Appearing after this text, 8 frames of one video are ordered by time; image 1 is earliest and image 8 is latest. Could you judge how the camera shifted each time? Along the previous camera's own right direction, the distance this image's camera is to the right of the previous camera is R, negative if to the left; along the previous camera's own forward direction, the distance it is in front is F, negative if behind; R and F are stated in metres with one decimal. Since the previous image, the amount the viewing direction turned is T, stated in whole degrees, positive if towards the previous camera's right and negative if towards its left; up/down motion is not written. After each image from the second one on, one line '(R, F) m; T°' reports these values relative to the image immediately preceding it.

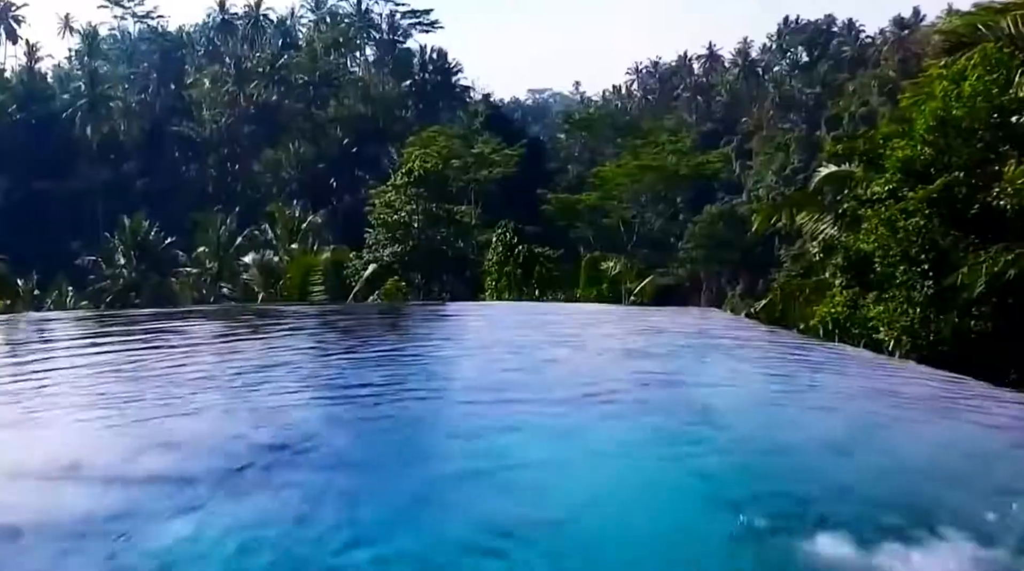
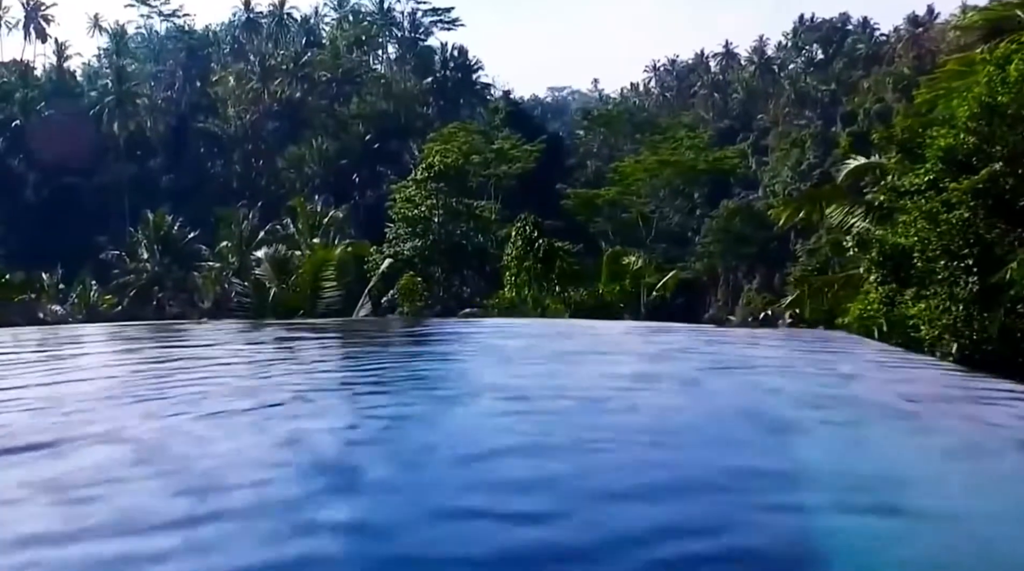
(0.0, -0.3) m; -1°
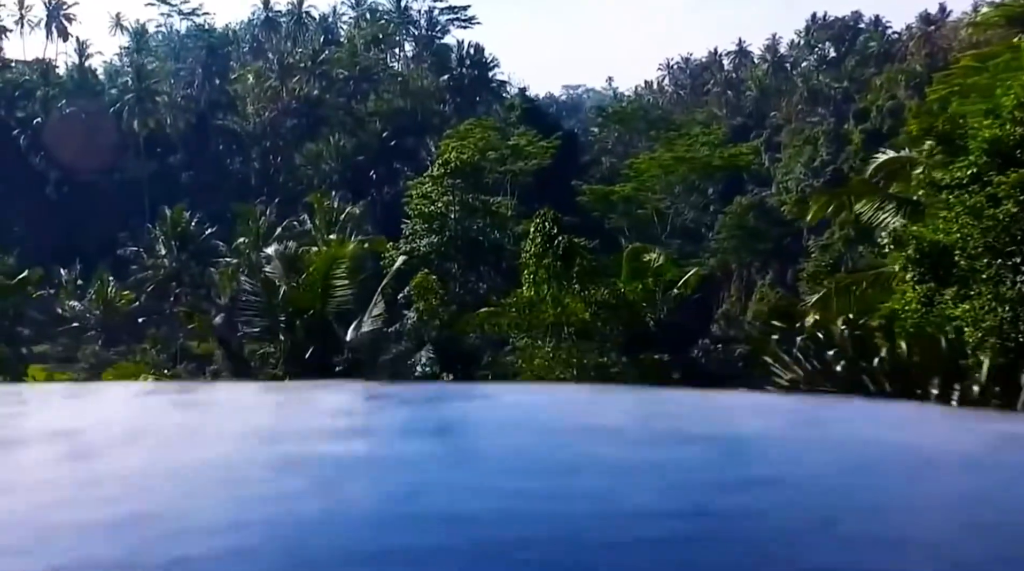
(0.0, -0.2) m; -1°
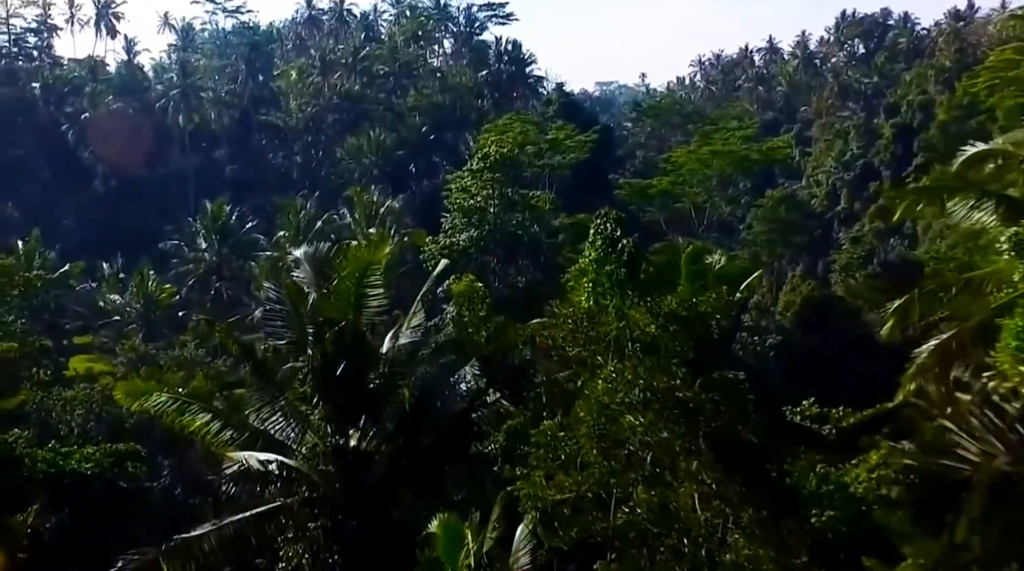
(0.0, -0.4) m; -2°
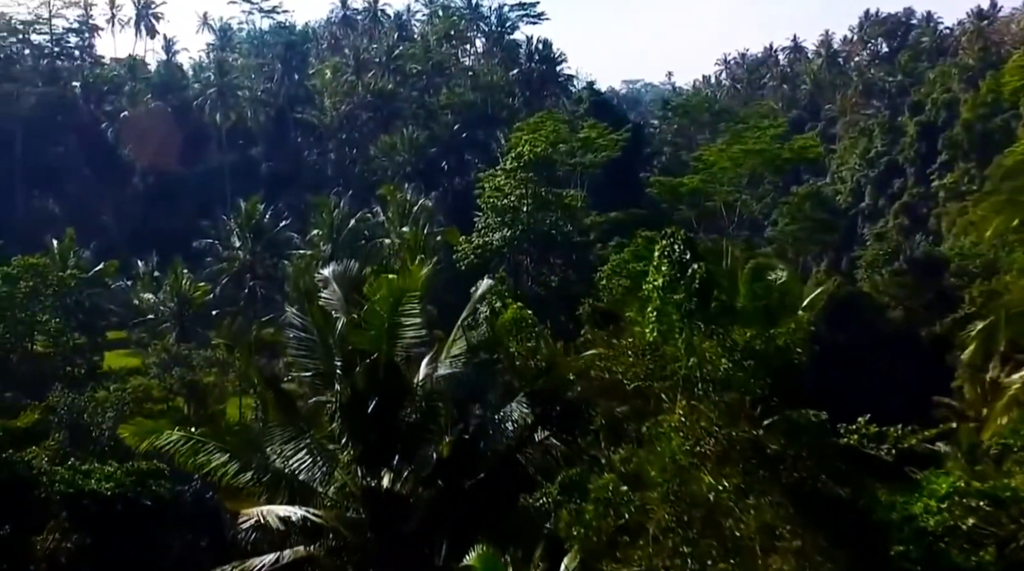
(0.0, -0.4) m; -2°
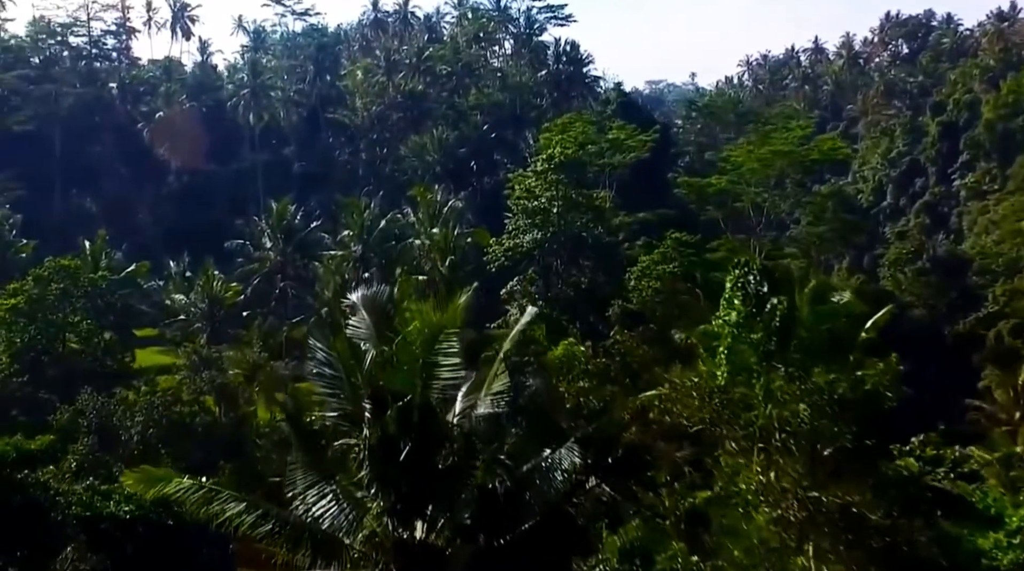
(+0.1, -0.3) m; -2°
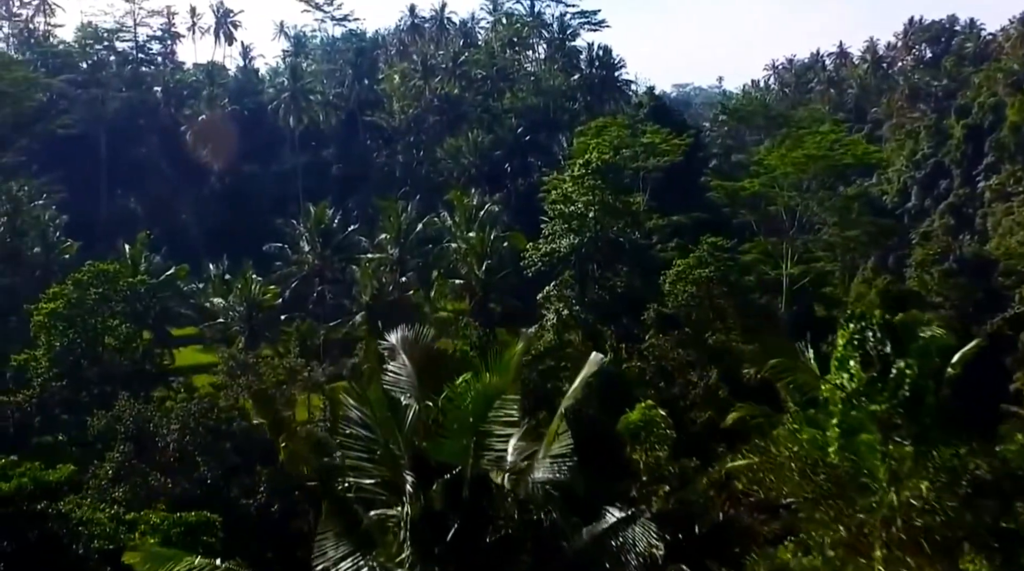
(+0.1, -0.4) m; -2°
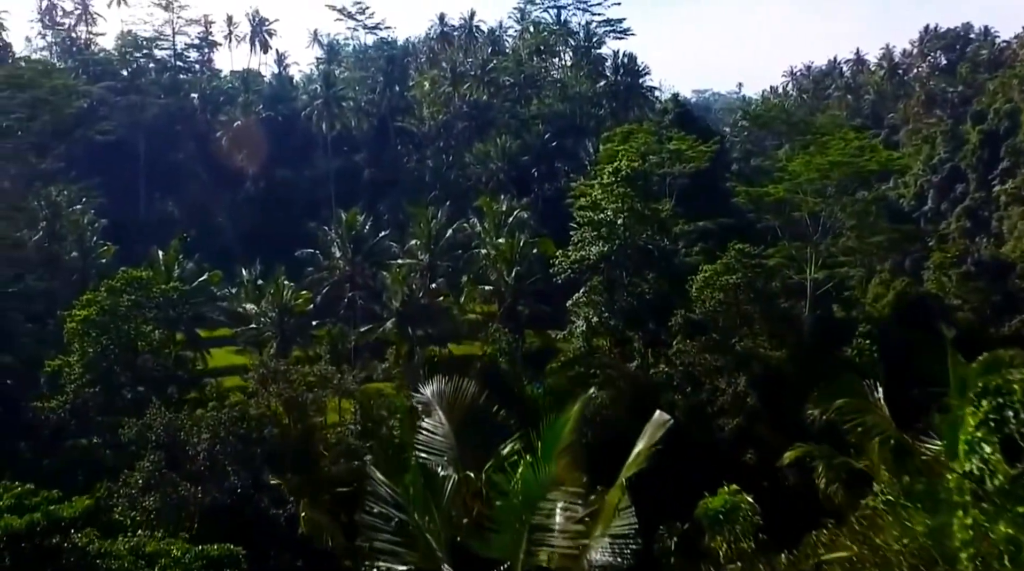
(+0.1, -0.5) m; -2°
